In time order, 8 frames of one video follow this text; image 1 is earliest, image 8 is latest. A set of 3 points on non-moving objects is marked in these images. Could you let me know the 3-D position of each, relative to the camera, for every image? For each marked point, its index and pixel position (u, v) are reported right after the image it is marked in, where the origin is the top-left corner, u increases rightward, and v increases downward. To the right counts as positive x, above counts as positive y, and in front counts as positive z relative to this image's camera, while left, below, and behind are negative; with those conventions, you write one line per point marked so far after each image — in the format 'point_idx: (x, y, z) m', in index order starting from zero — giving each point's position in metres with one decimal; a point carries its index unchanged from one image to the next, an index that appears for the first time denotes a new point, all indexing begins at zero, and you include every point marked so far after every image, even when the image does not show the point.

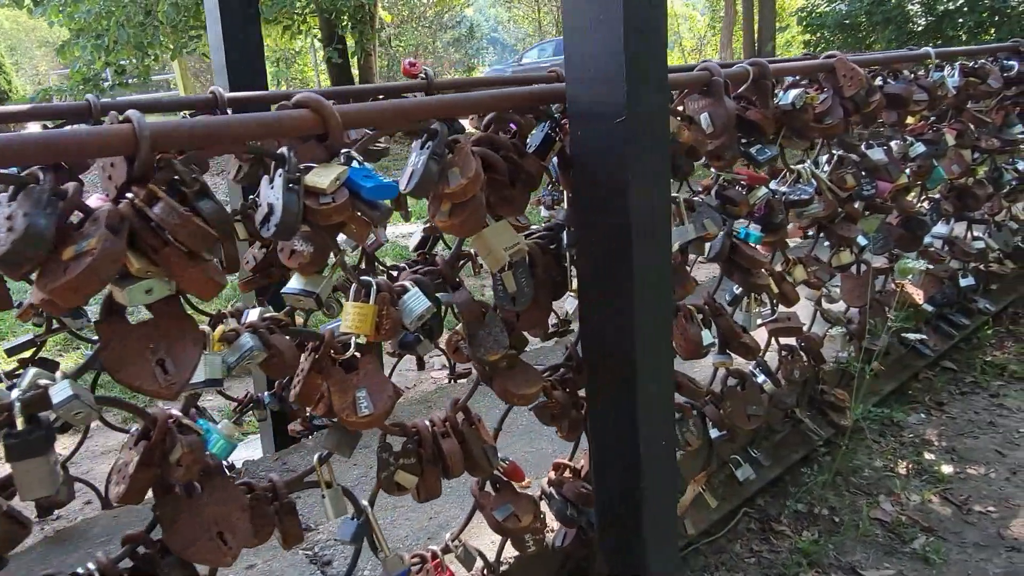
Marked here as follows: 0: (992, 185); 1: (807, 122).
0: (+2.1, +0.5, +3.3) m
1: (+0.8, +0.4, +1.9) m
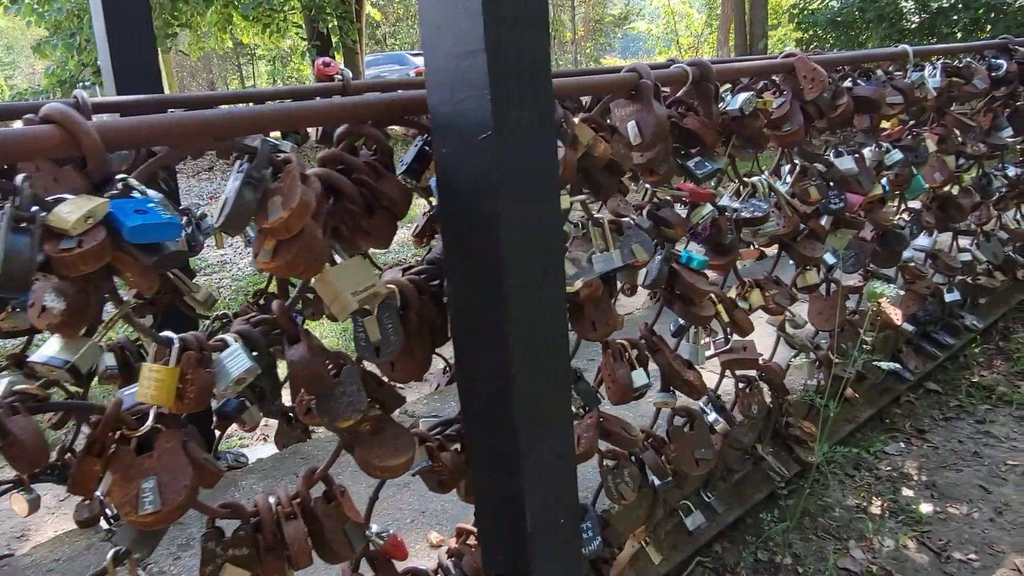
0: (+1.9, +0.4, +3.1) m
1: (+0.6, +0.4, +1.7) m
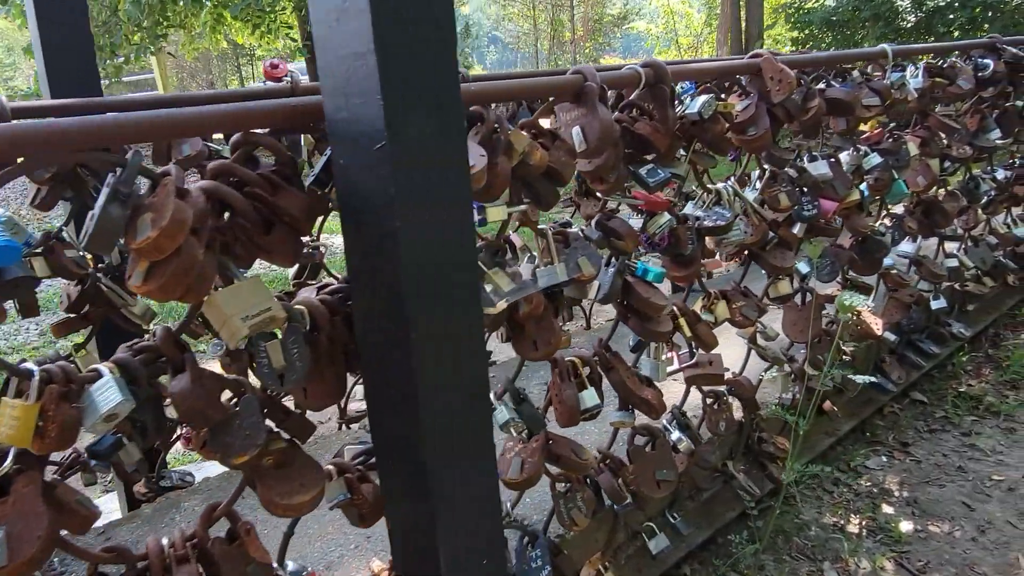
0: (+1.8, +0.4, +3.0) m
1: (+0.4, +0.3, +1.6) m
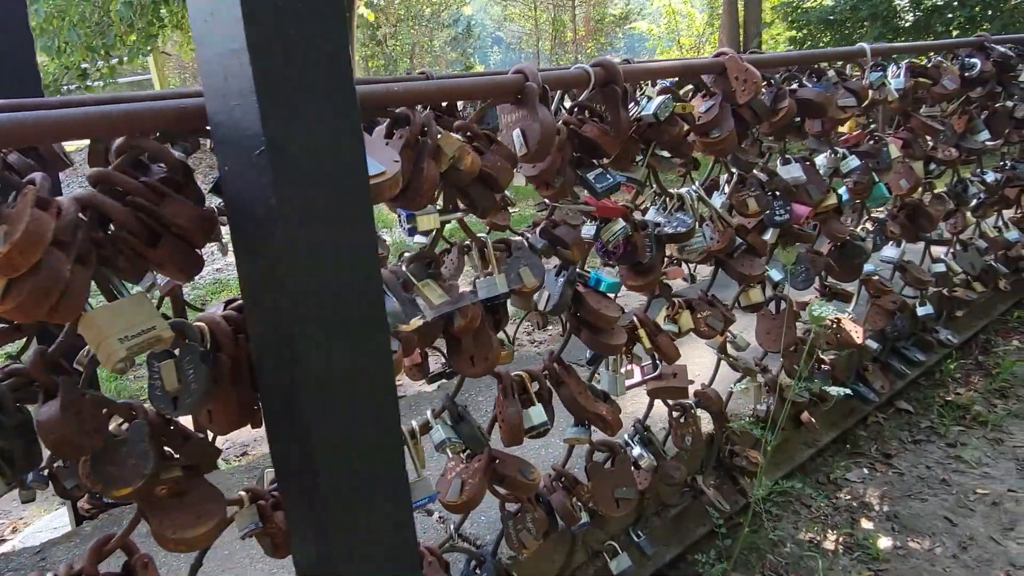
0: (+1.7, +0.3, +2.9) m
1: (+0.3, +0.3, +1.5) m
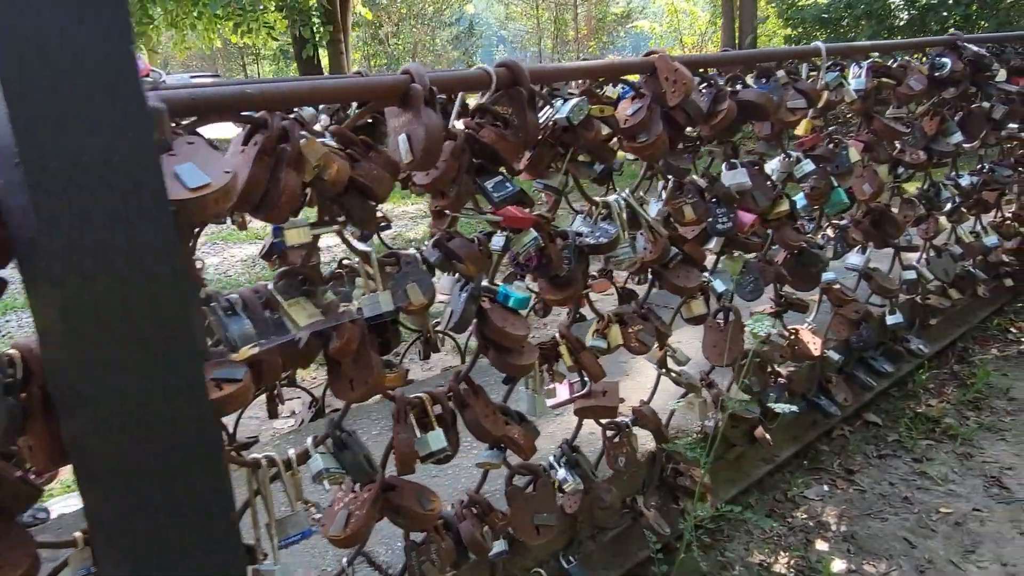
0: (+1.5, +0.3, +2.8) m
1: (+0.2, +0.3, +1.4) m
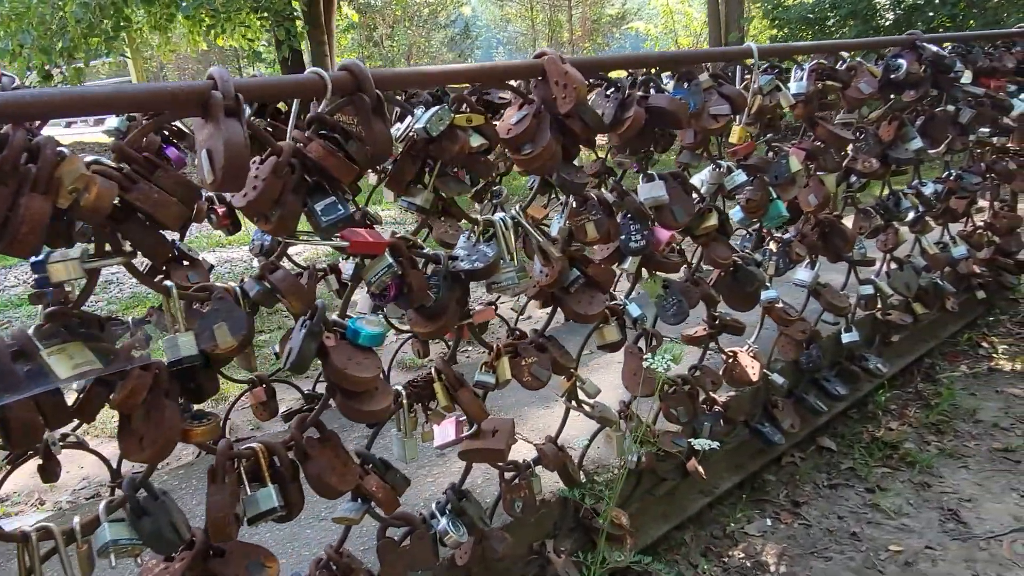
0: (+1.3, +0.3, +2.6) m
1: (-0.1, +0.2, +1.3) m
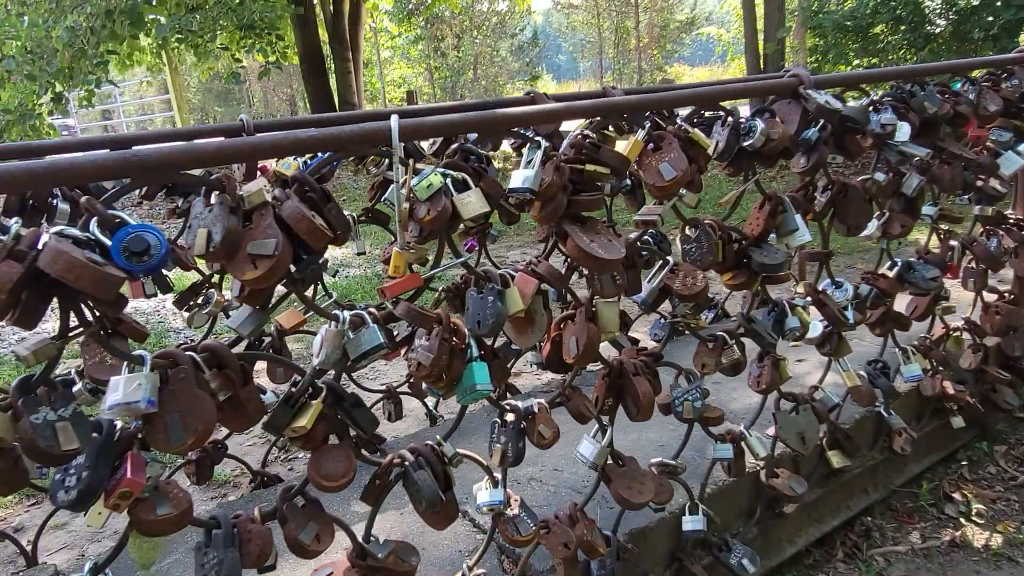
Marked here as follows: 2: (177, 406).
0: (+0.6, -0.1, +1.8) m
1: (-0.9, -0.1, +0.6) m
2: (-0.4, -0.2, +1.0) m
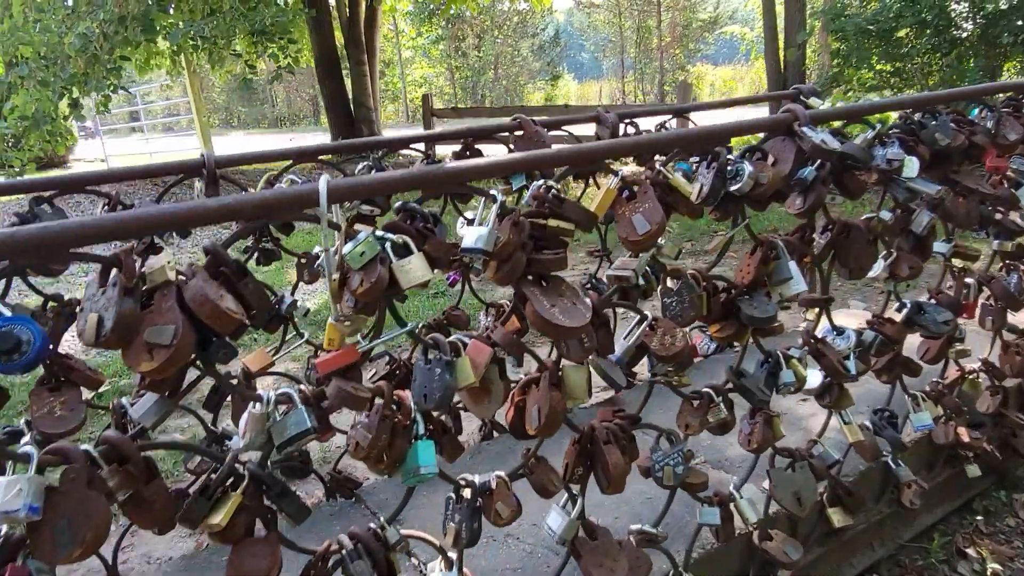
0: (+0.5, -0.2, +1.6) m
1: (-1.0, -0.2, +0.5) m
2: (-0.5, -0.3, +0.9) m
